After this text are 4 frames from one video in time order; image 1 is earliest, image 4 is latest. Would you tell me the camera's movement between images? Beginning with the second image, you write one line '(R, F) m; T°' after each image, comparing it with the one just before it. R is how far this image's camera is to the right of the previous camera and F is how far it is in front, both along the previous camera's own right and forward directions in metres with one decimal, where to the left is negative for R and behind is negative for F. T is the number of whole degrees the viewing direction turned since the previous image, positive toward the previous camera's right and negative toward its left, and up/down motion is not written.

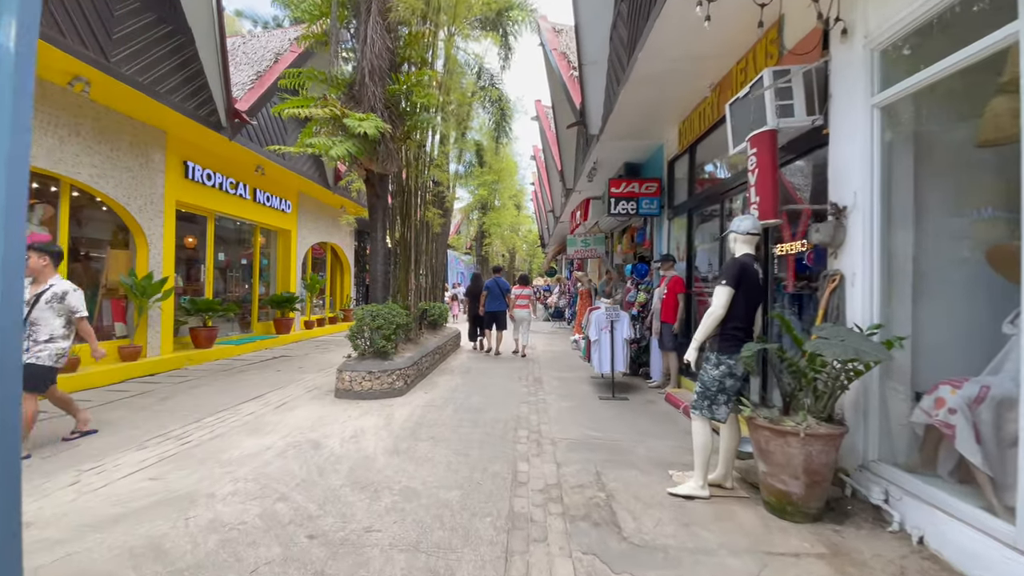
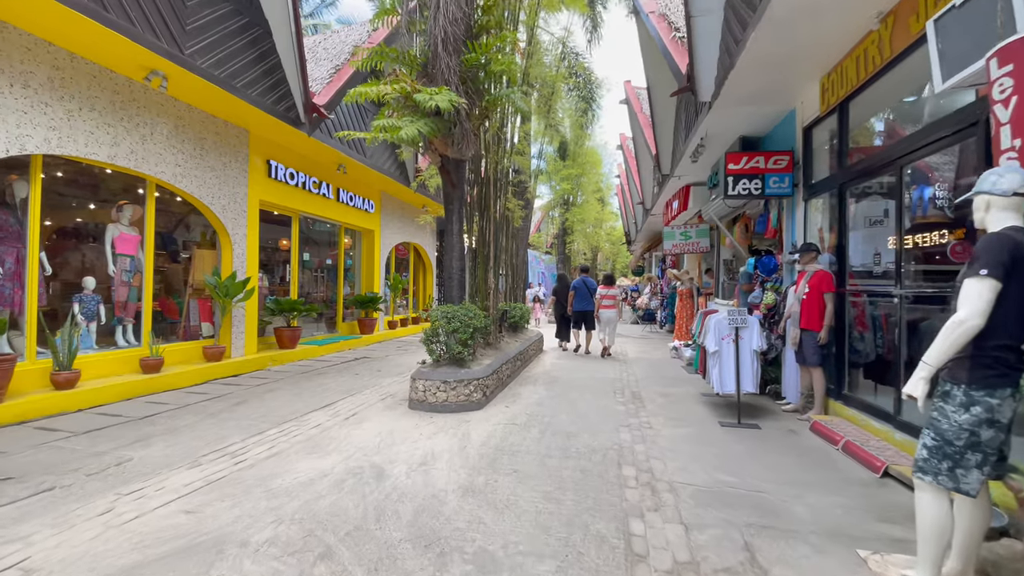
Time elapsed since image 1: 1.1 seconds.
(-0.2, +1.0) m; -10°
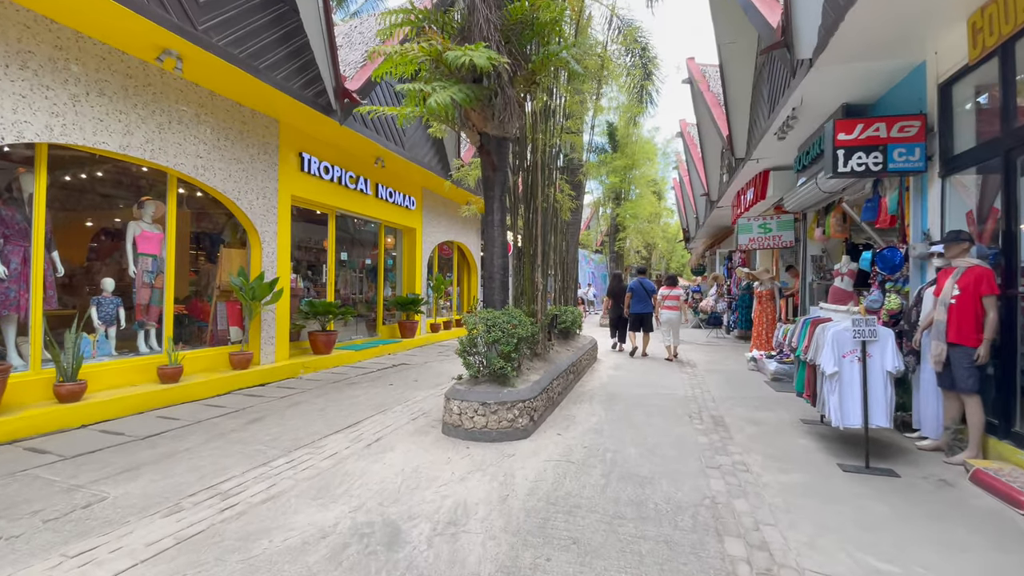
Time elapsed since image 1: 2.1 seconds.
(-0.1, +1.0) m; -6°
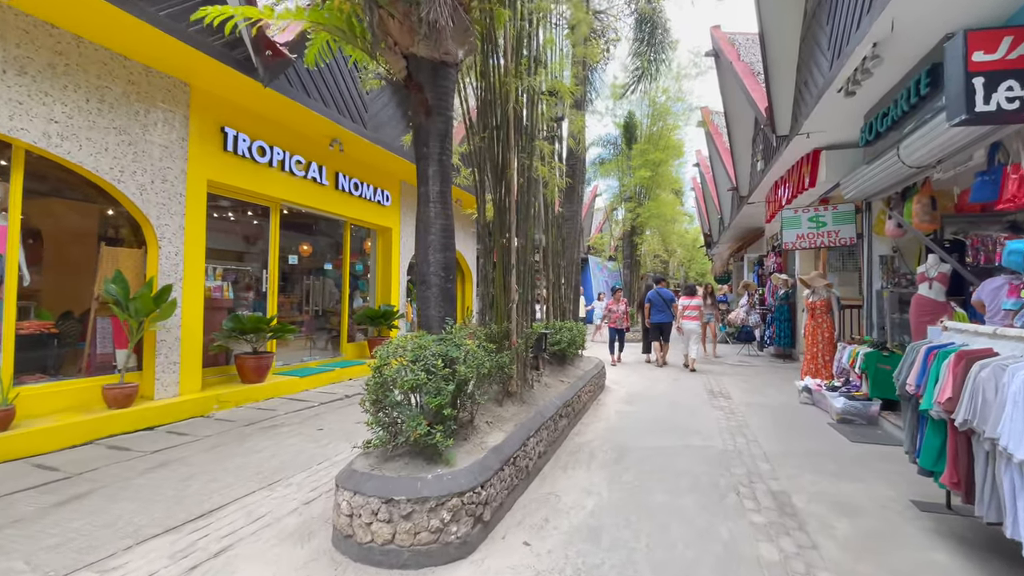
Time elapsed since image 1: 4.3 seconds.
(+0.5, +1.8) m; -2°
